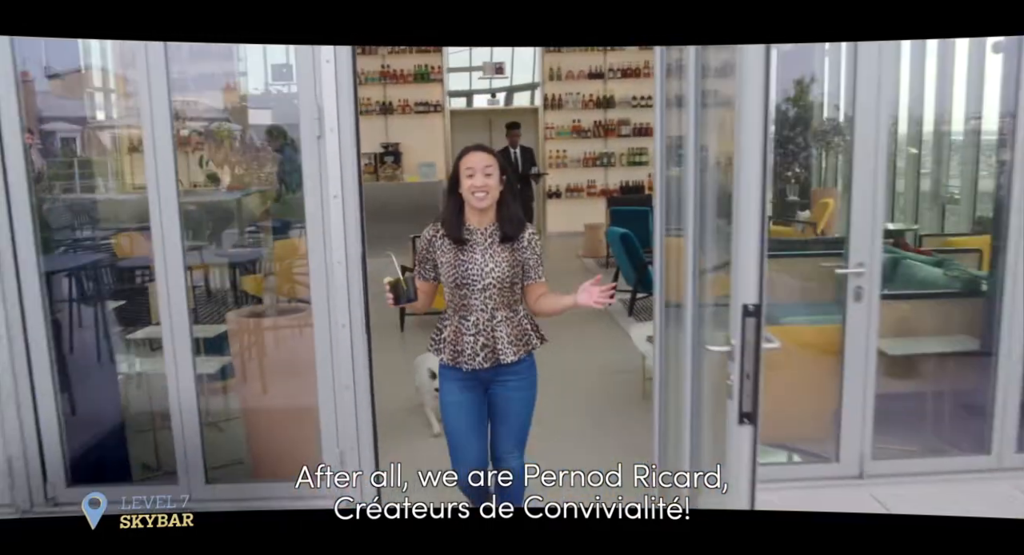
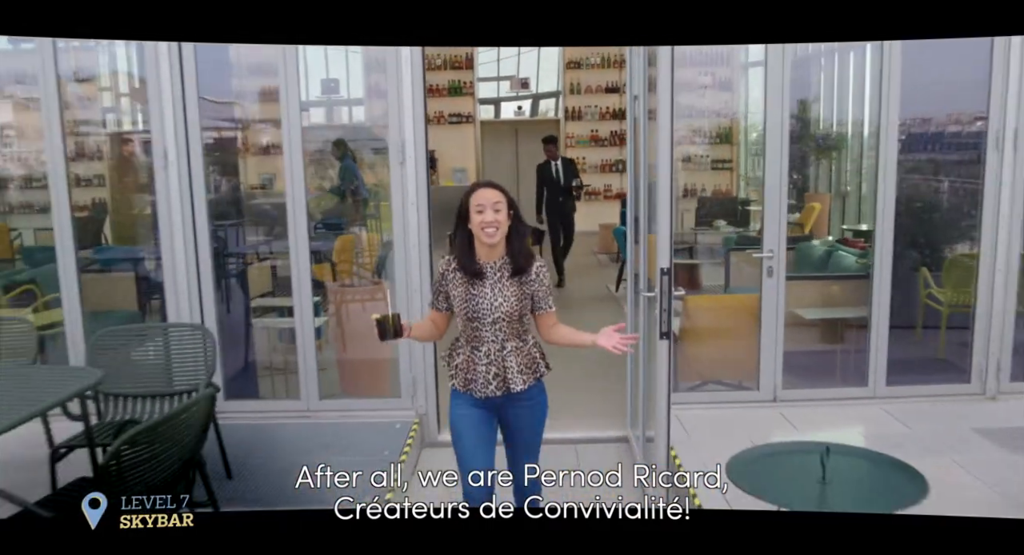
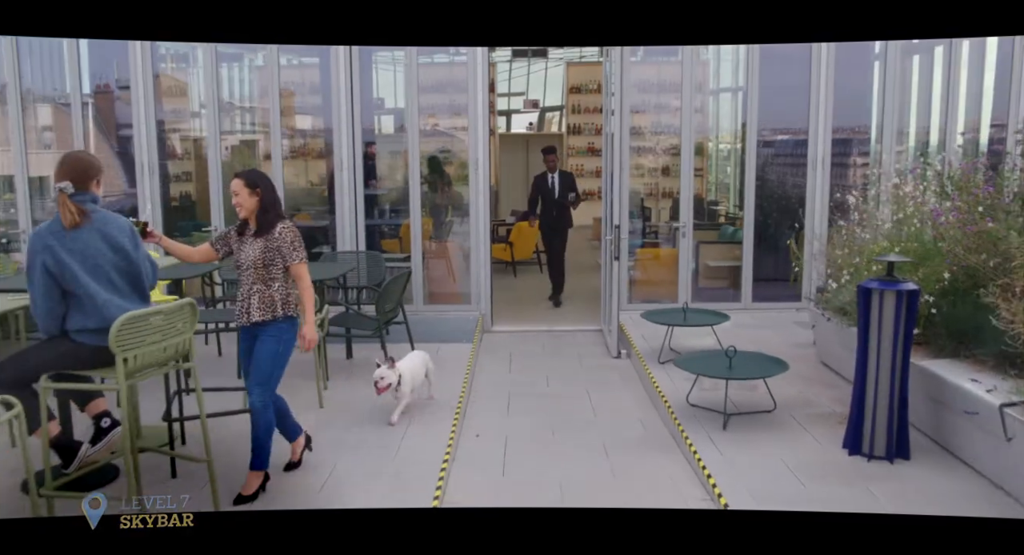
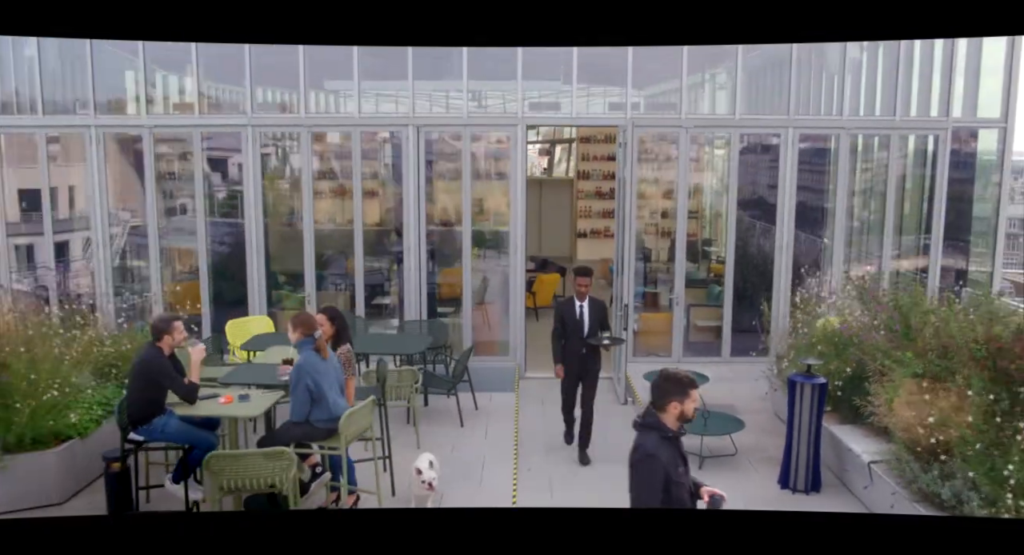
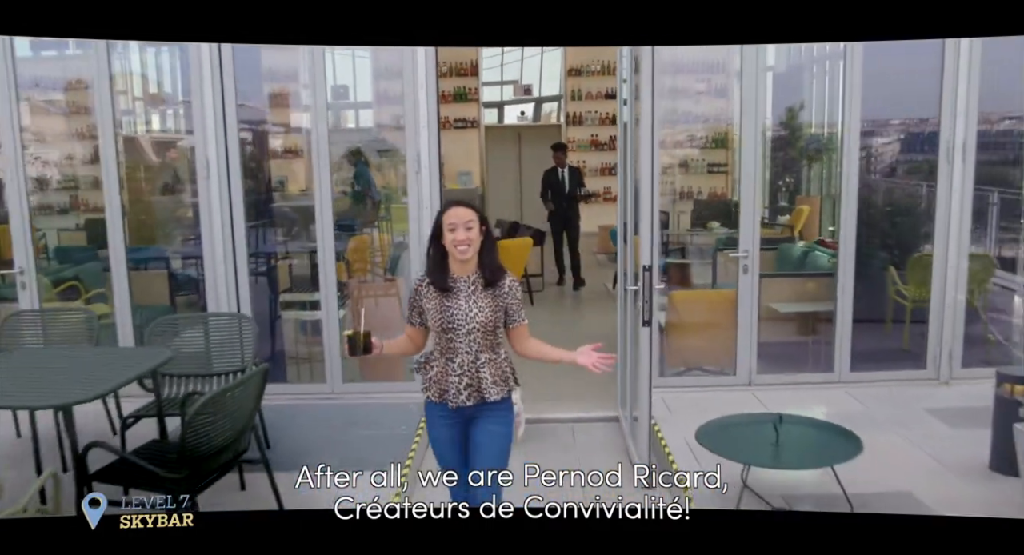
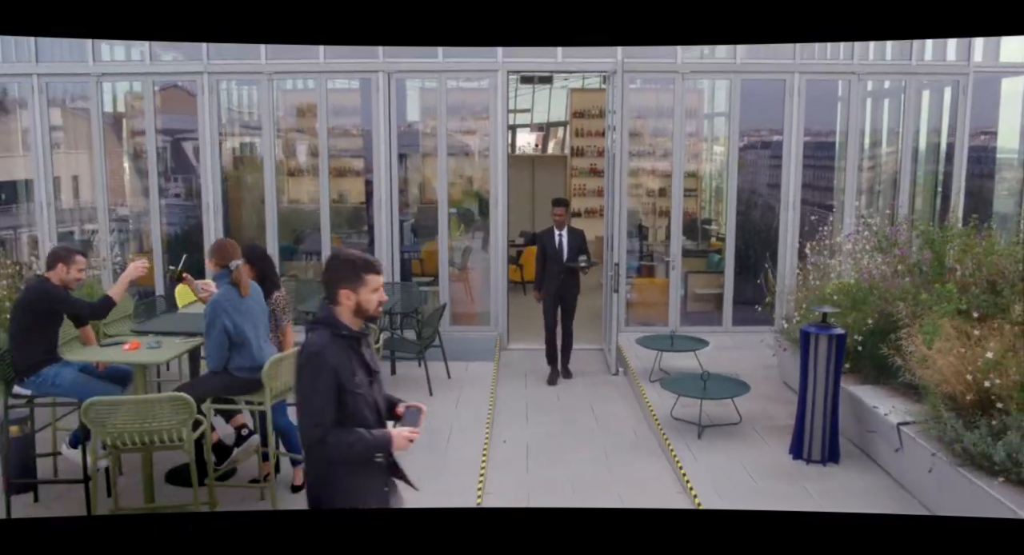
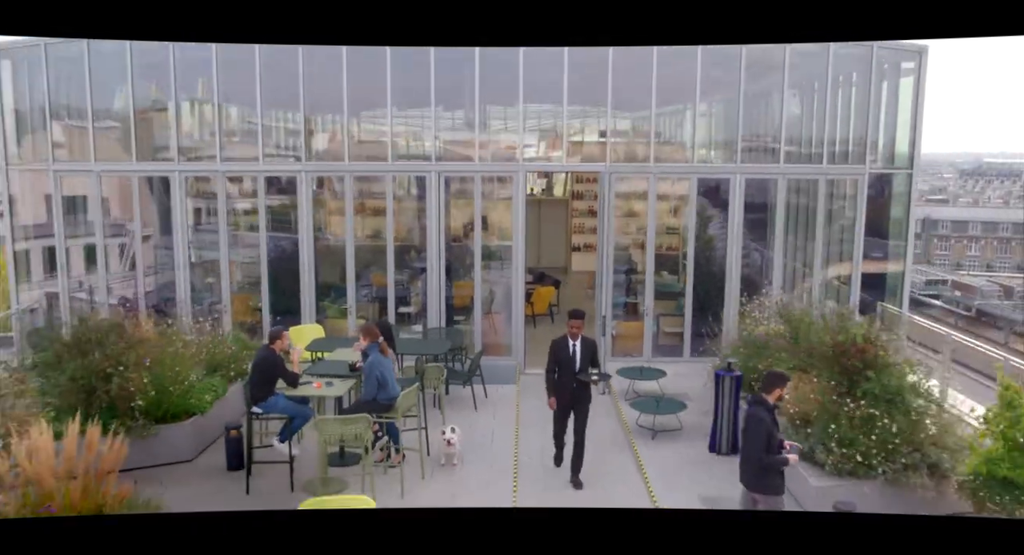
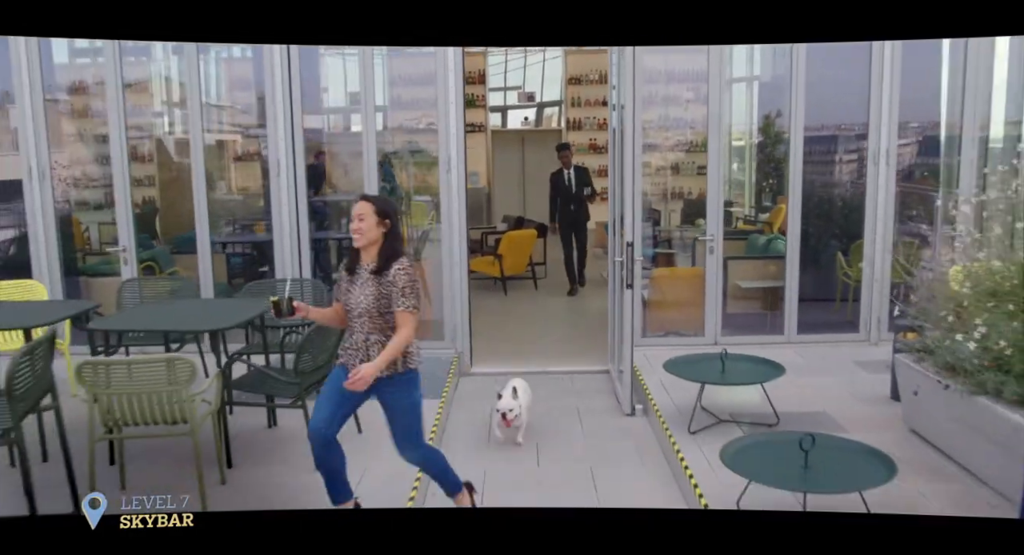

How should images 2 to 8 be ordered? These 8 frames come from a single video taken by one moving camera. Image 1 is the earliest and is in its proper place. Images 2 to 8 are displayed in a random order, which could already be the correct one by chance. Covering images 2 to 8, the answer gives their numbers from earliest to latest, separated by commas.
2, 5, 8, 3, 6, 4, 7
